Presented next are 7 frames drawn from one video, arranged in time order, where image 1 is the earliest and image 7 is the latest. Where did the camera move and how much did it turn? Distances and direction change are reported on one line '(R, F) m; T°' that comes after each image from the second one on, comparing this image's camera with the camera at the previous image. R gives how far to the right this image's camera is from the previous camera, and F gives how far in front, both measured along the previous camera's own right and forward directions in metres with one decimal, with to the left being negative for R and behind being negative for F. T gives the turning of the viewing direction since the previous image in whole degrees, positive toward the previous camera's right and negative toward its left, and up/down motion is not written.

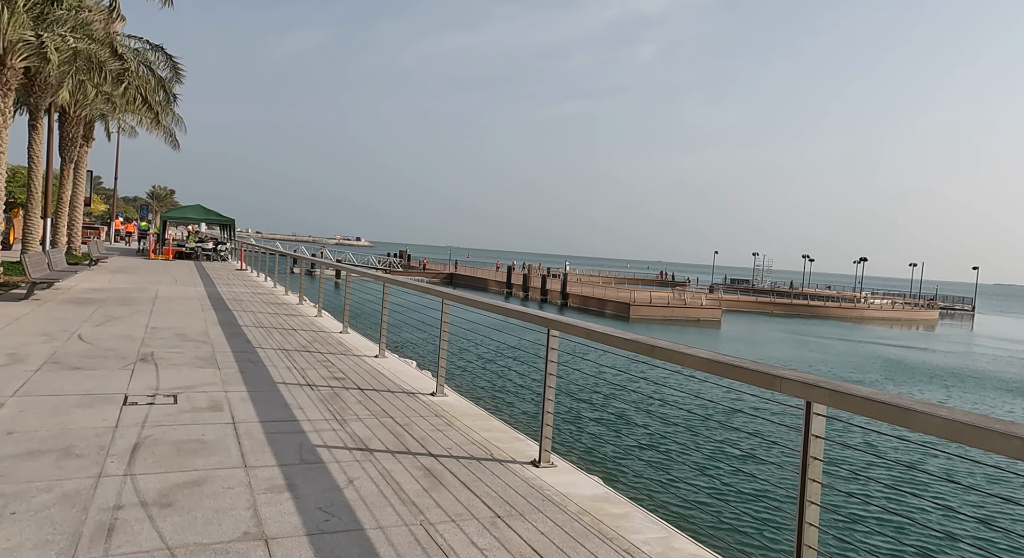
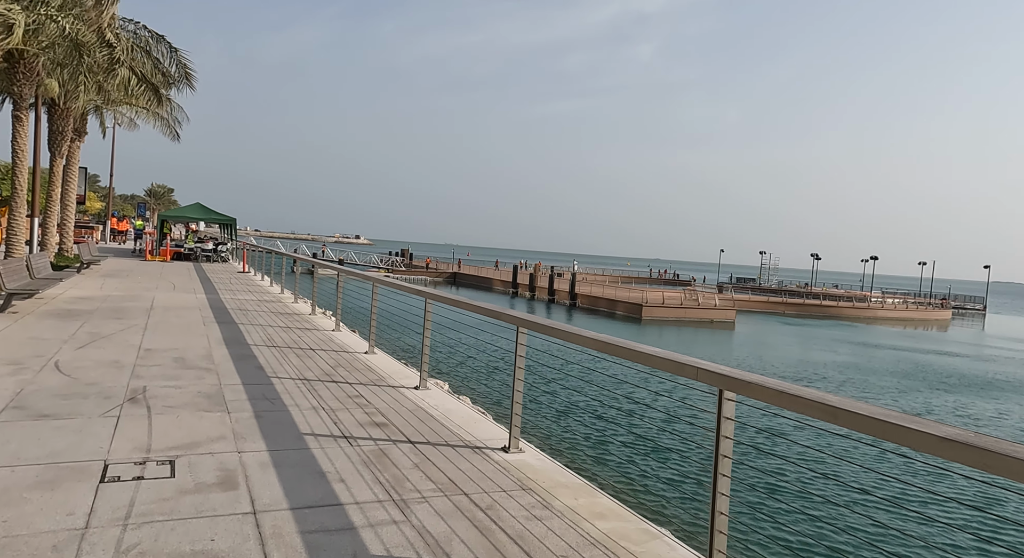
(-0.6, +1.2) m; 0°
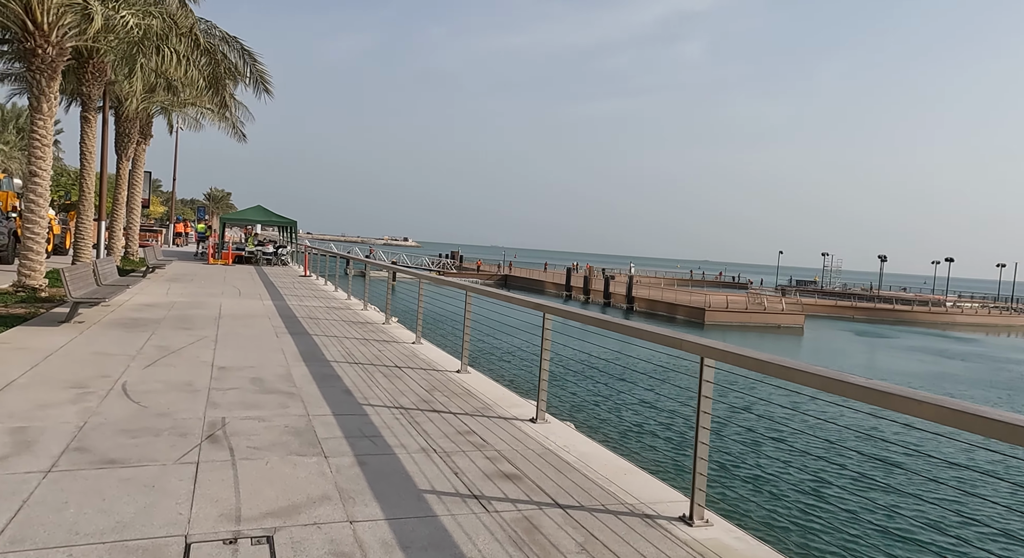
(-0.6, +0.9) m; -4°
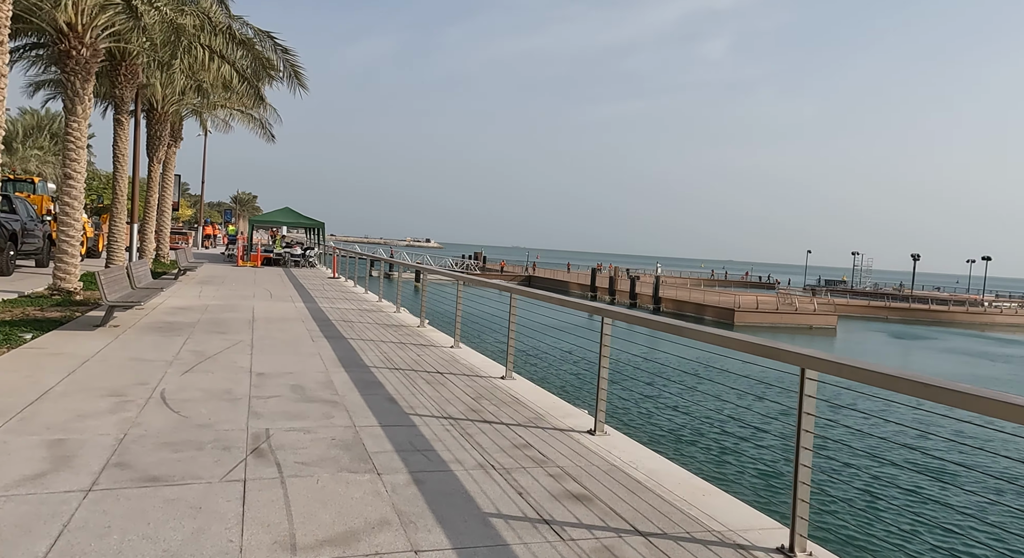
(-0.2, +0.3) m; -2°
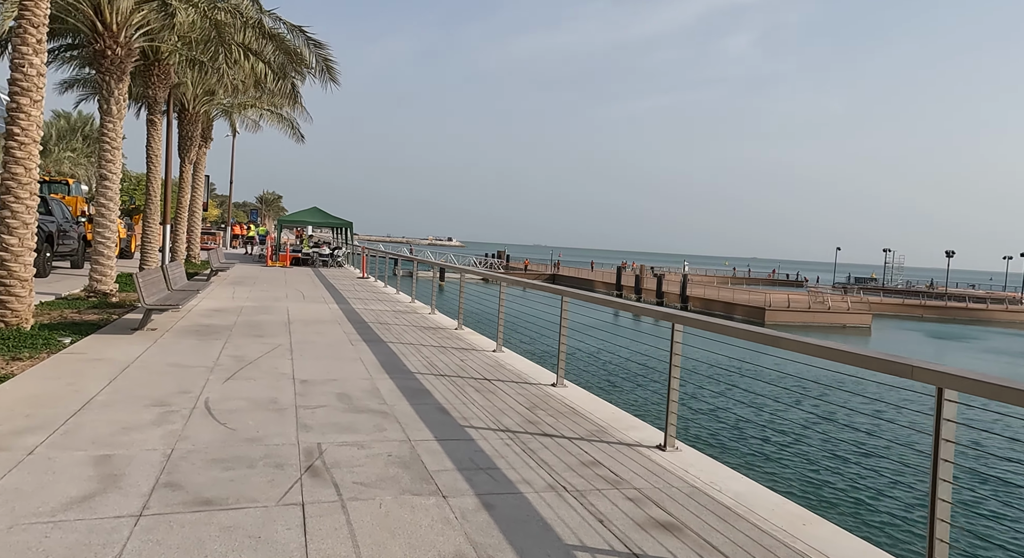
(-0.3, +0.3) m; -2°
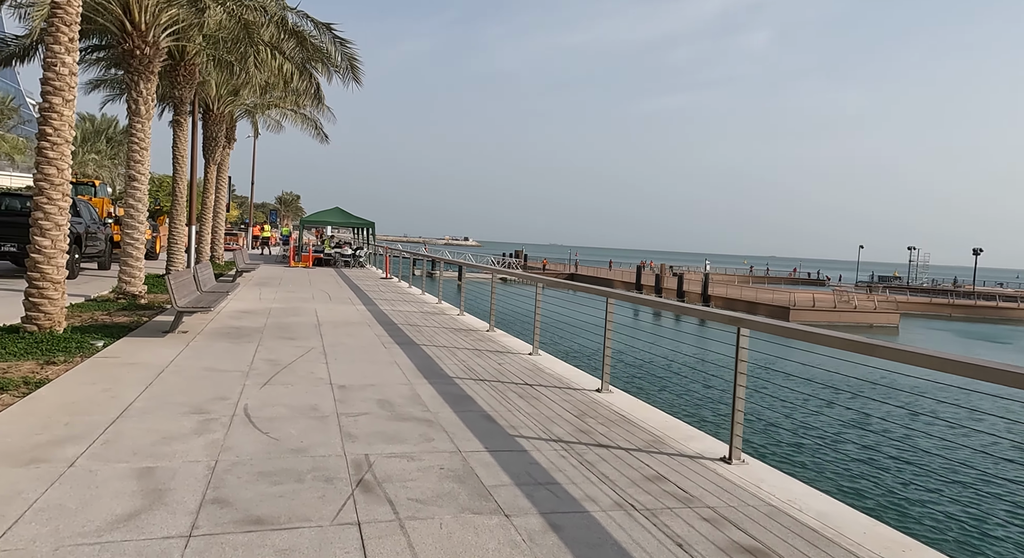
(-0.2, +0.2) m; -1°
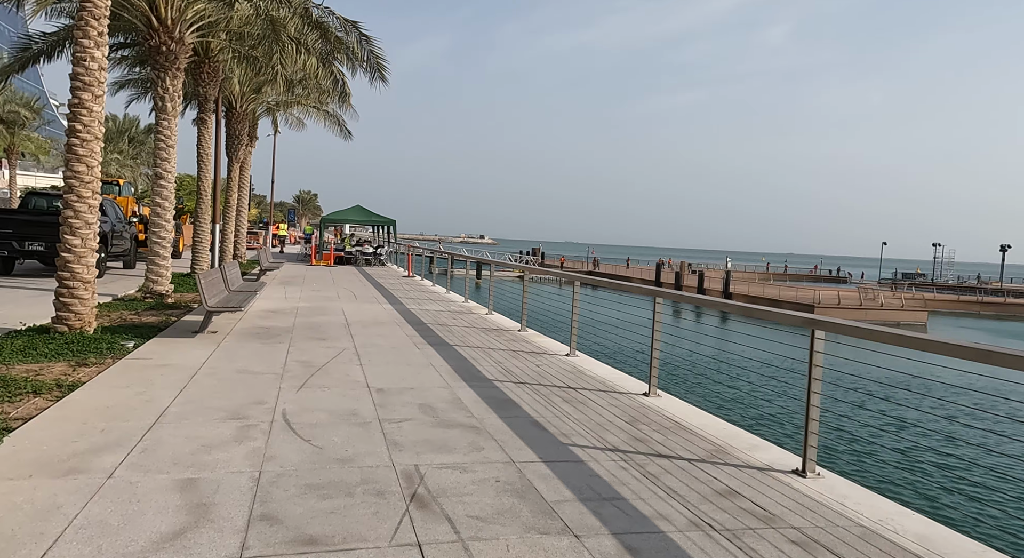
(-0.2, +0.2) m; -1°
